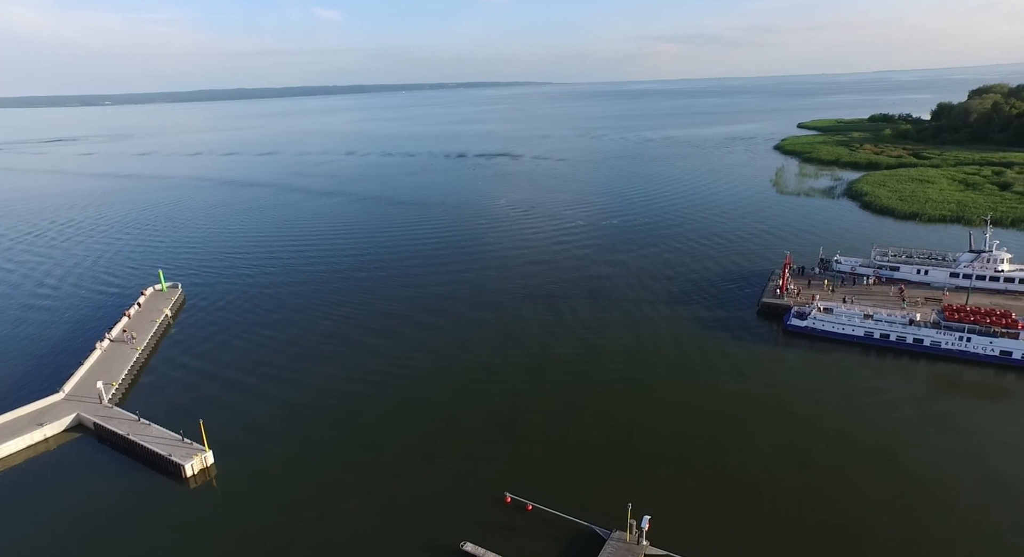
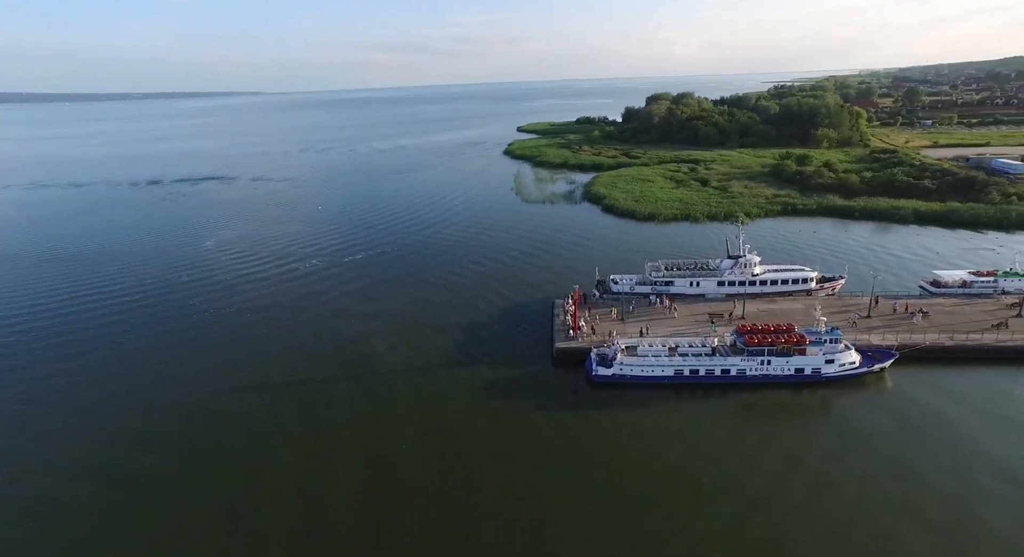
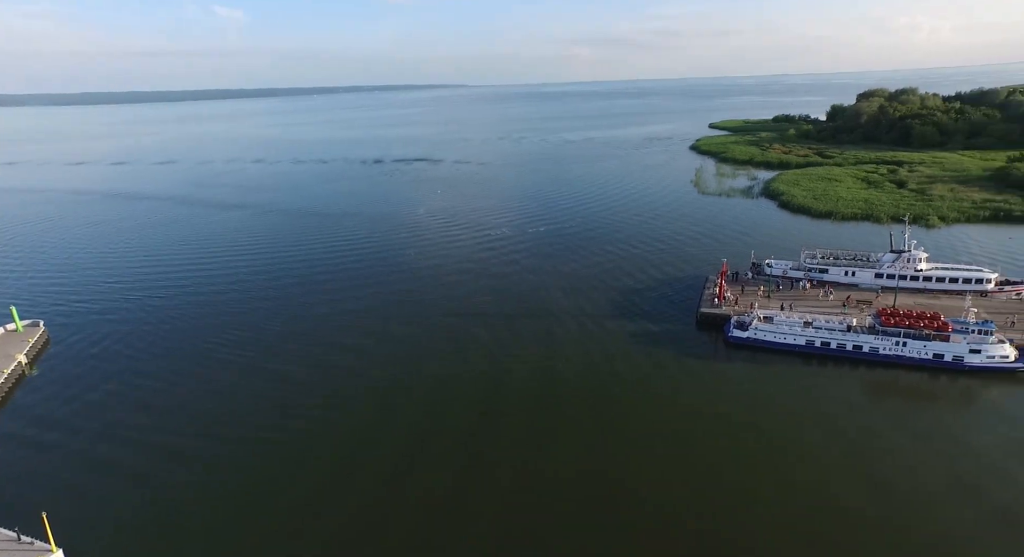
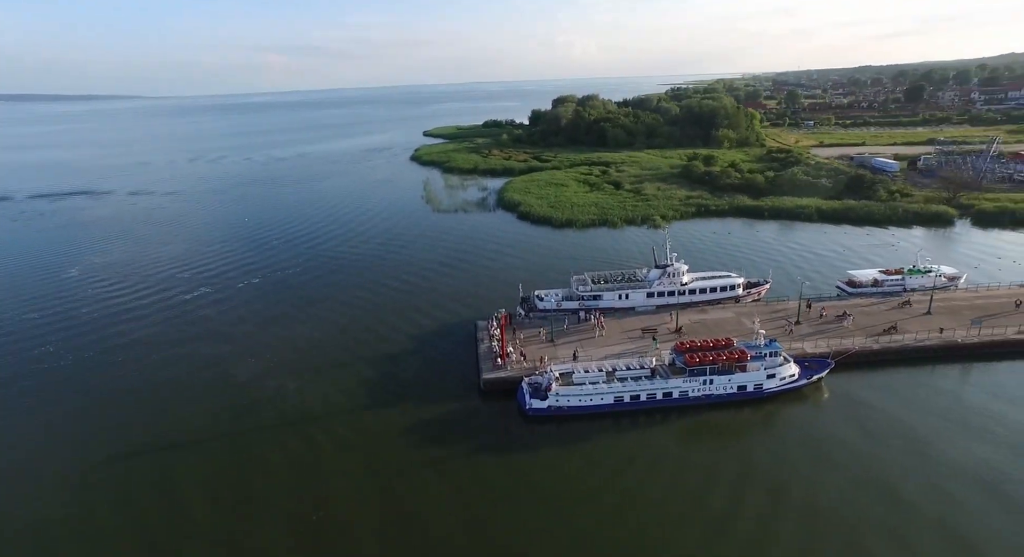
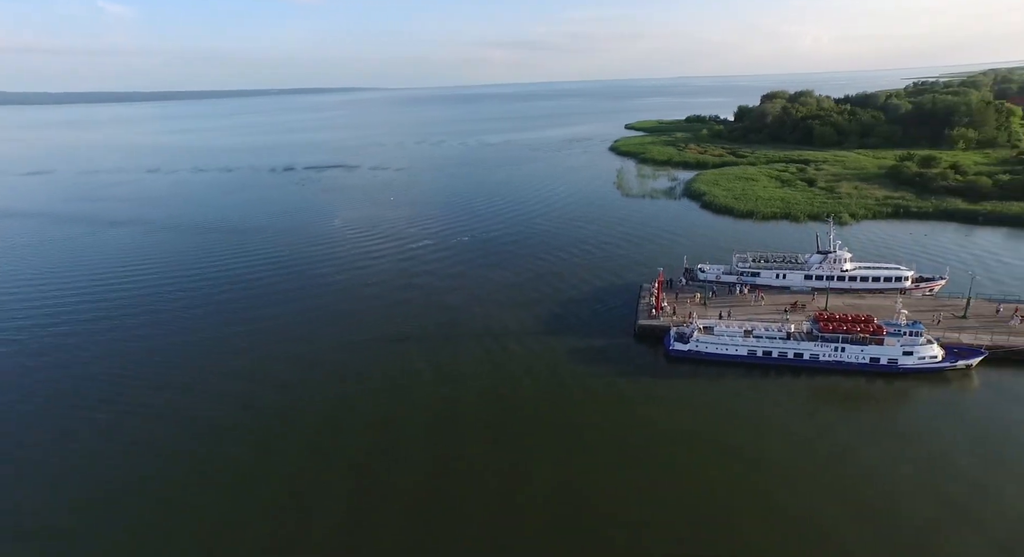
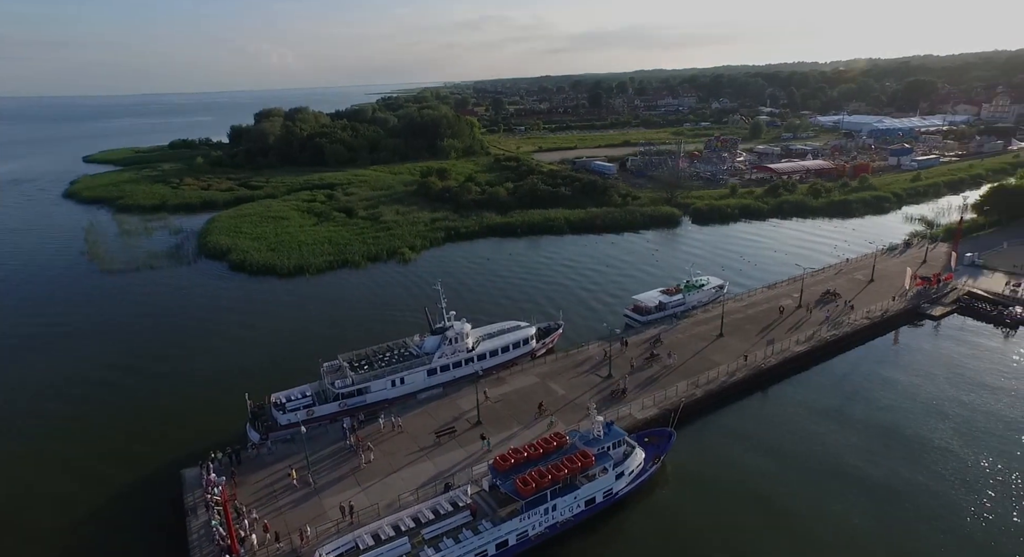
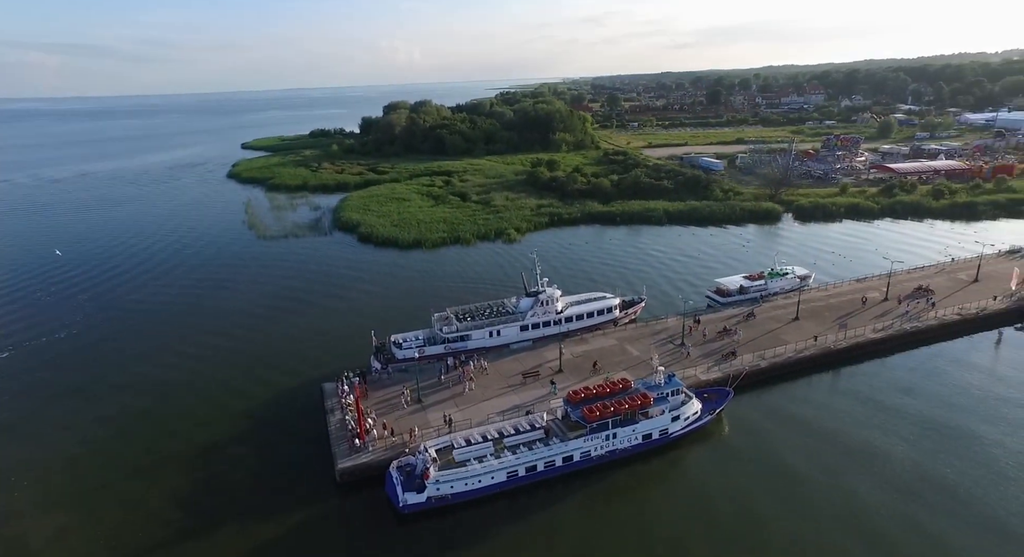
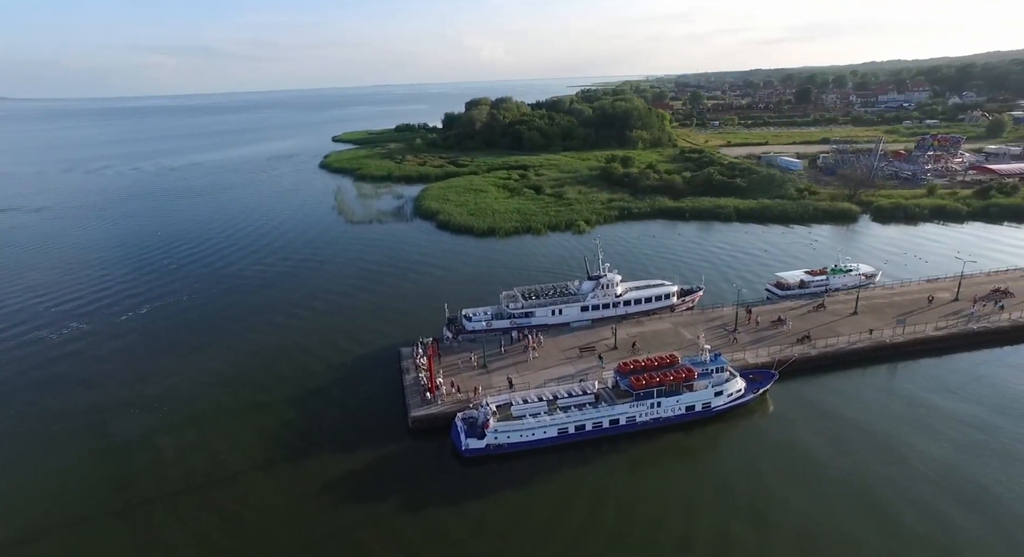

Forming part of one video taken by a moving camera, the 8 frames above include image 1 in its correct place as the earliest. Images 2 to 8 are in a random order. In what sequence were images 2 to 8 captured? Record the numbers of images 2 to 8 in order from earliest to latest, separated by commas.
3, 5, 2, 4, 8, 7, 6
